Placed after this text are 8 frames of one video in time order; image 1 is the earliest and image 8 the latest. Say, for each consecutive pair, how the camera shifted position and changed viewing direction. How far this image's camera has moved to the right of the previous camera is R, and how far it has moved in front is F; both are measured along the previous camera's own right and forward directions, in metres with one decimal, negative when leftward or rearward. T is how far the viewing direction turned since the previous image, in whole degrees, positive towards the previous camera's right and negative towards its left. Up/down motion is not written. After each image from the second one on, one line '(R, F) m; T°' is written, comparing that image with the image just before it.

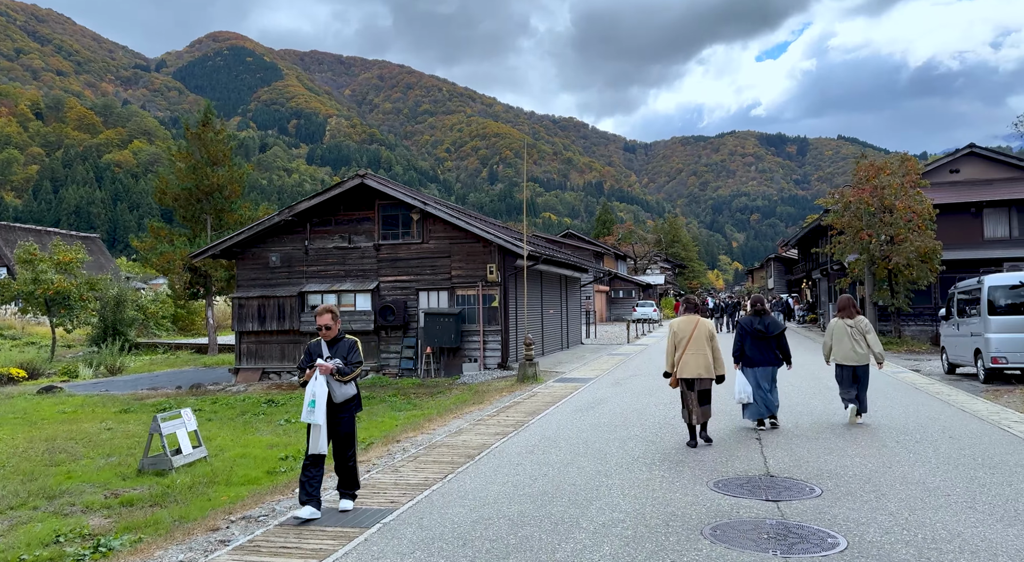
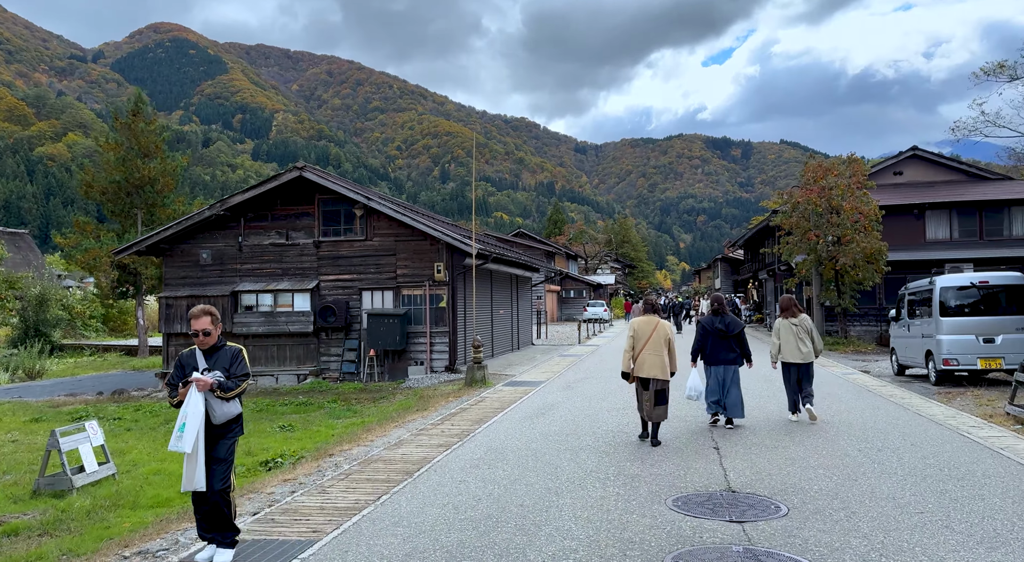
(+0.1, +0.6) m; +4°
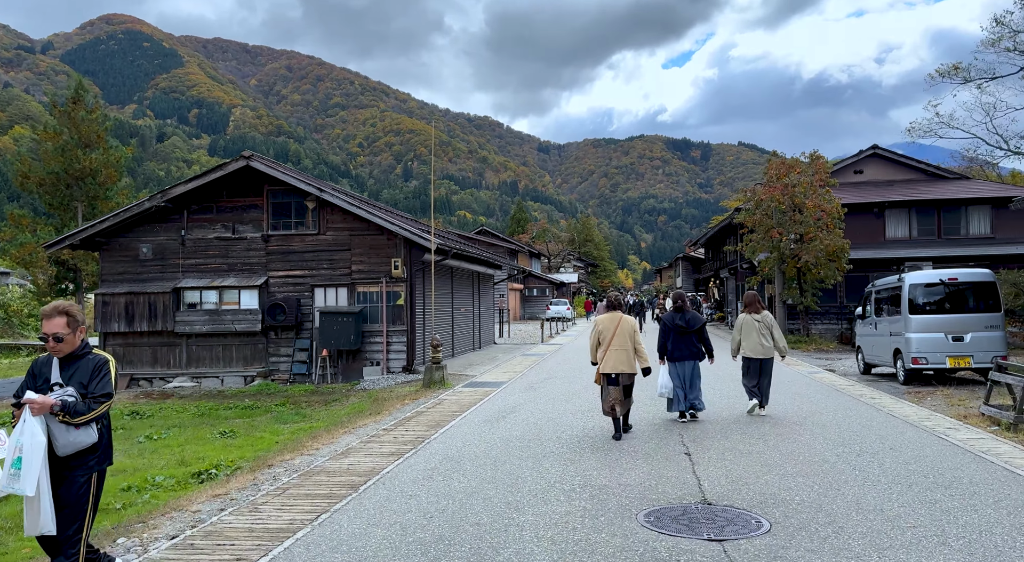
(0.0, +0.5) m; +3°
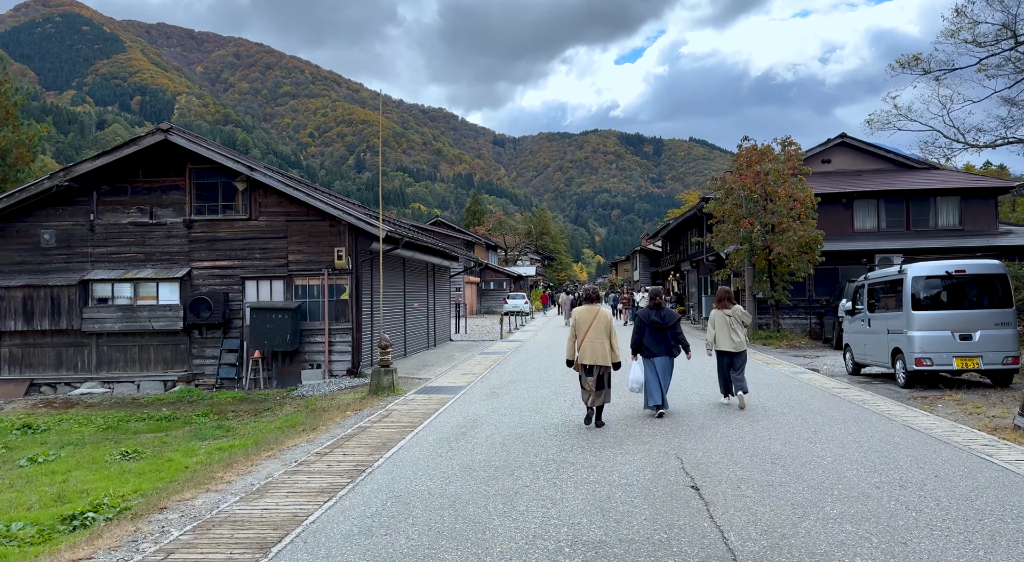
(-0.1, +1.3) m; +4°
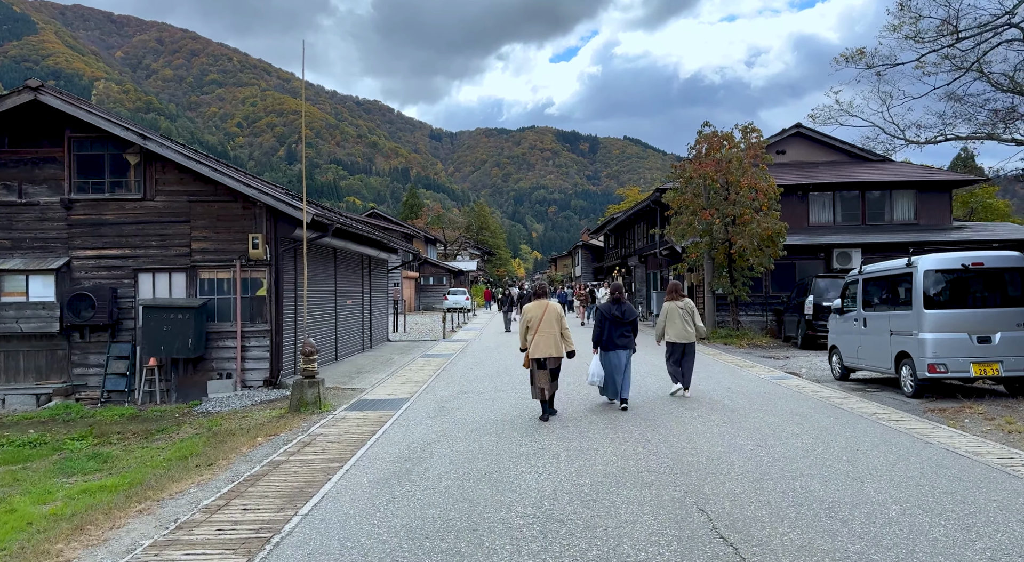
(-0.2, +1.6) m; +5°
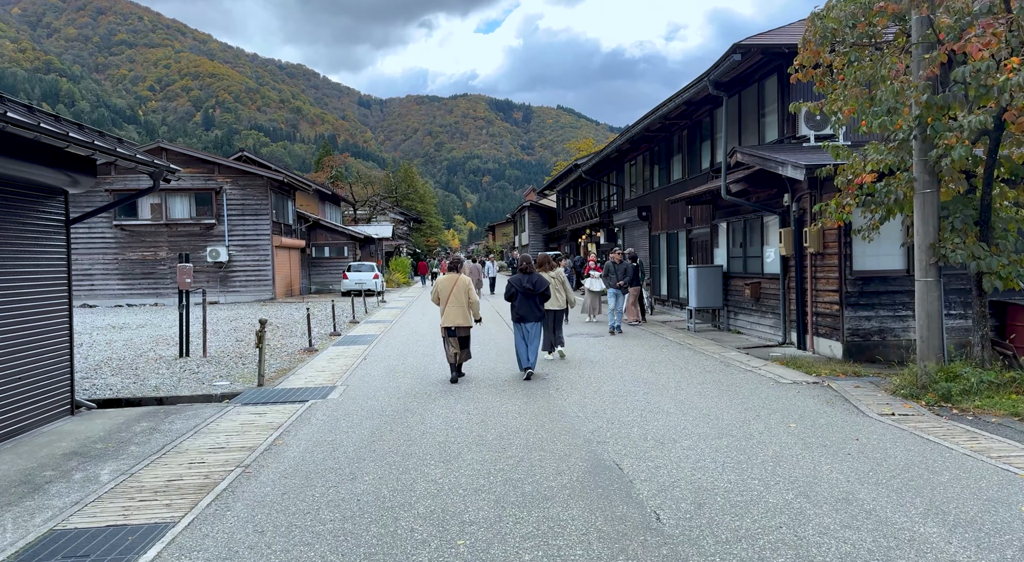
(+0.2, +2.5) m; +5°
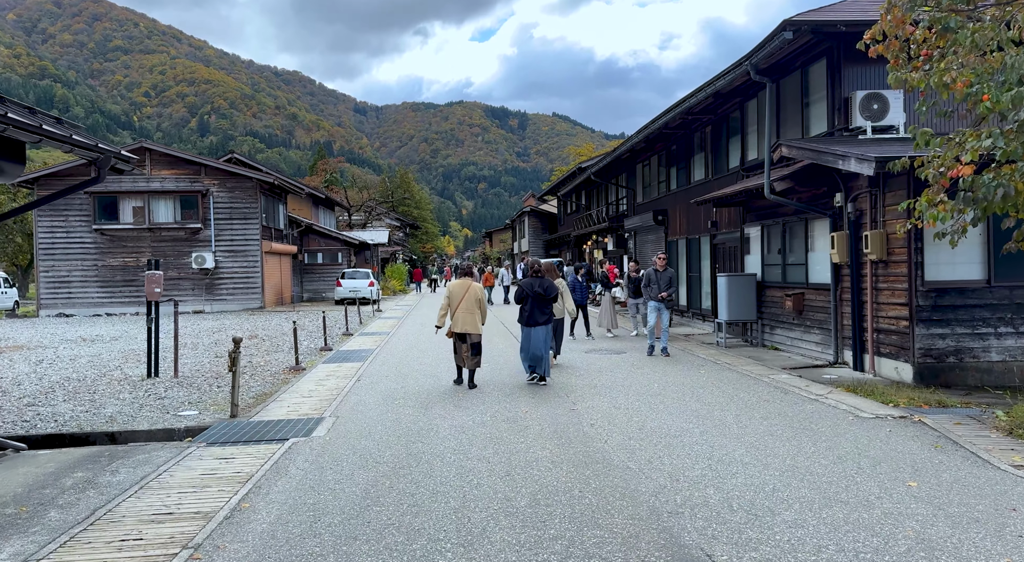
(-0.3, +1.6) m; 0°
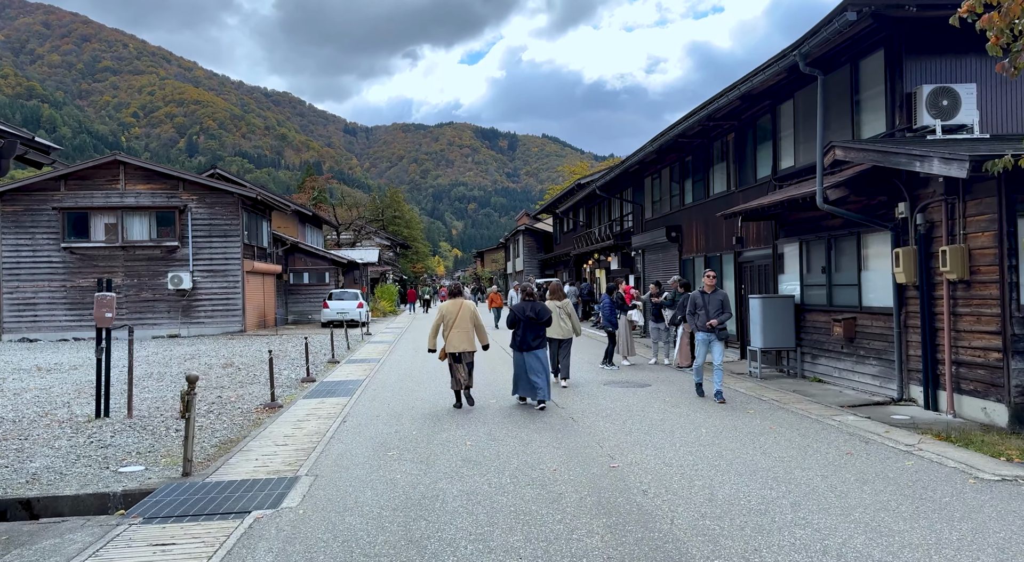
(-0.3, +1.6) m; +1°
